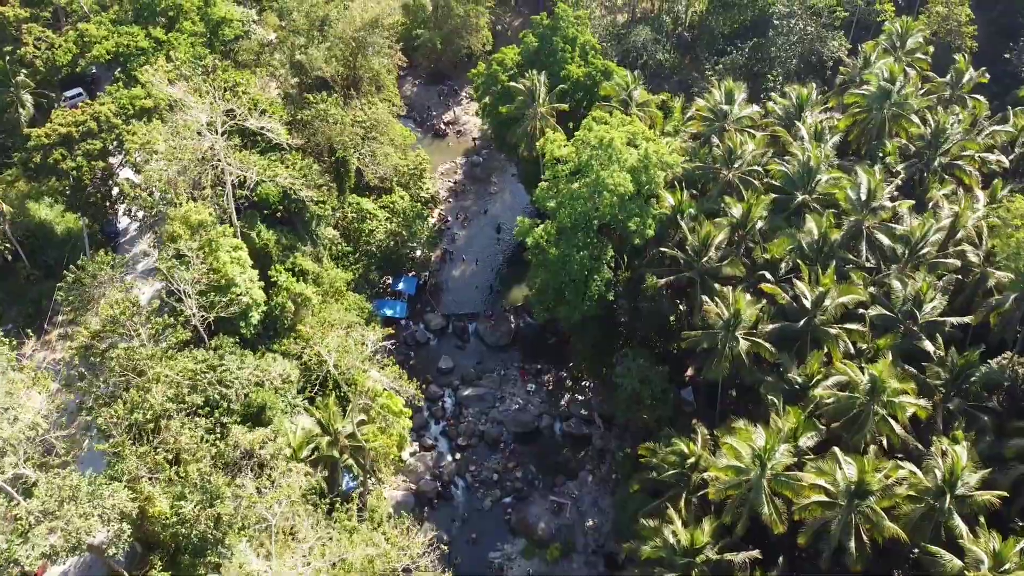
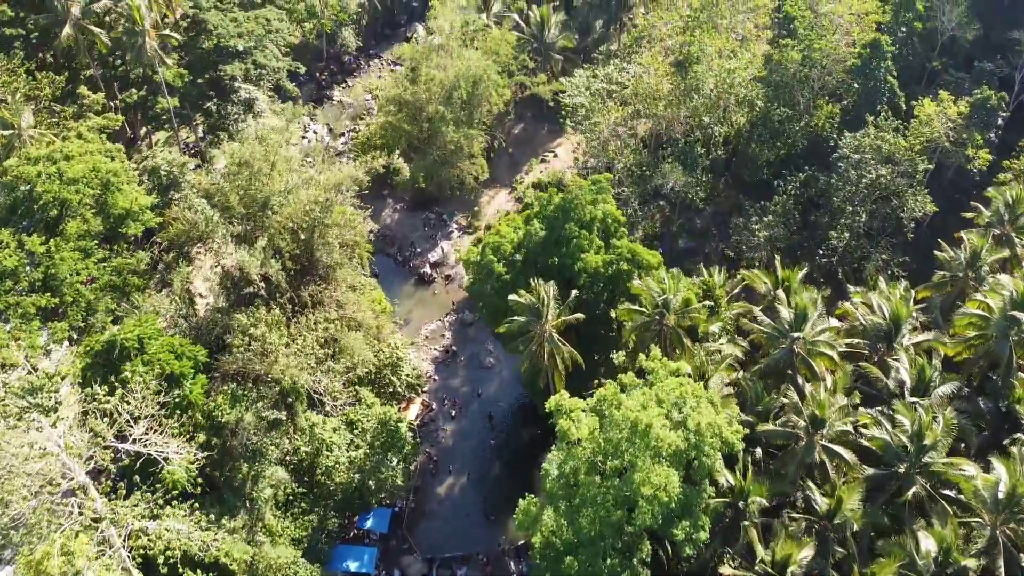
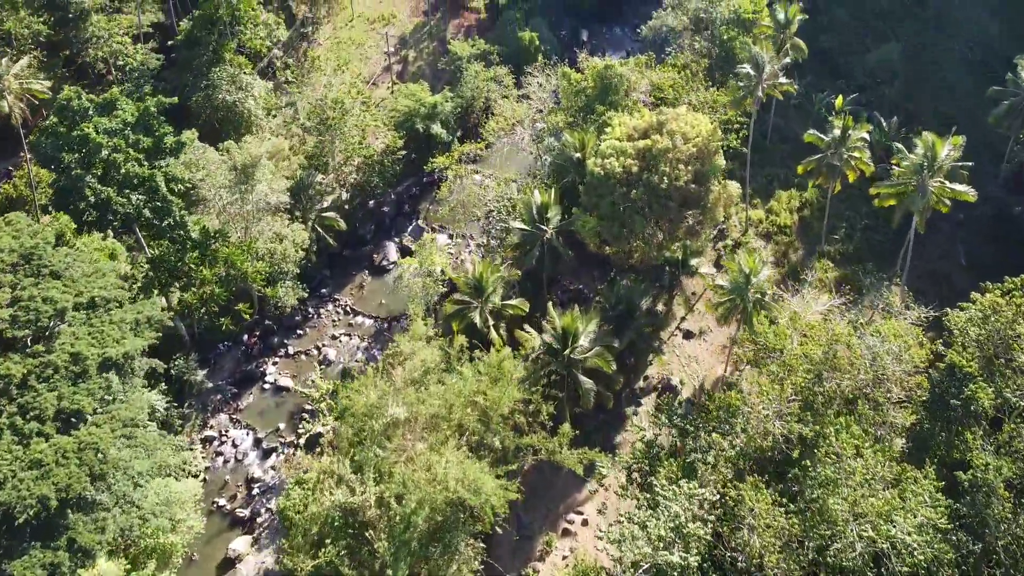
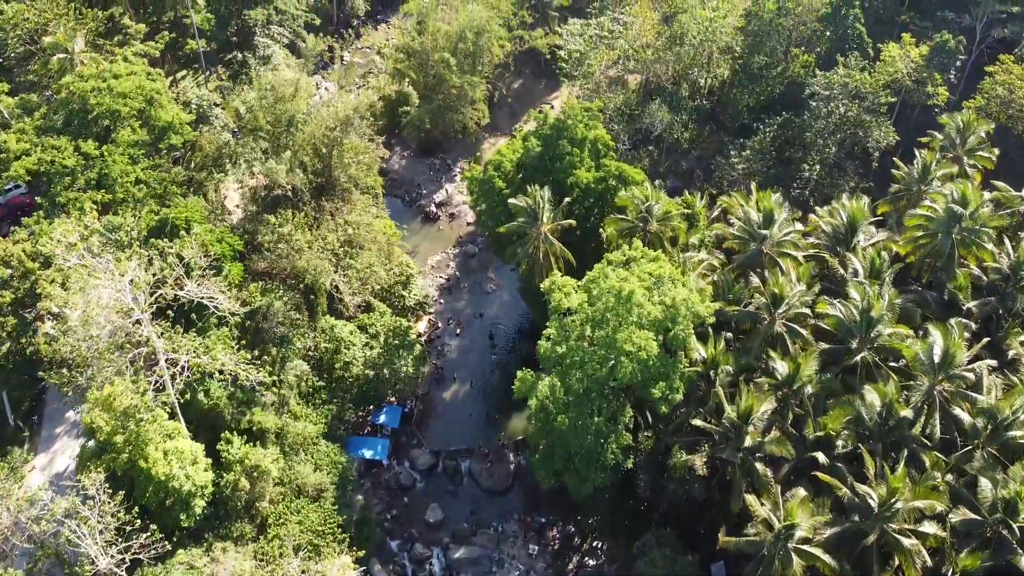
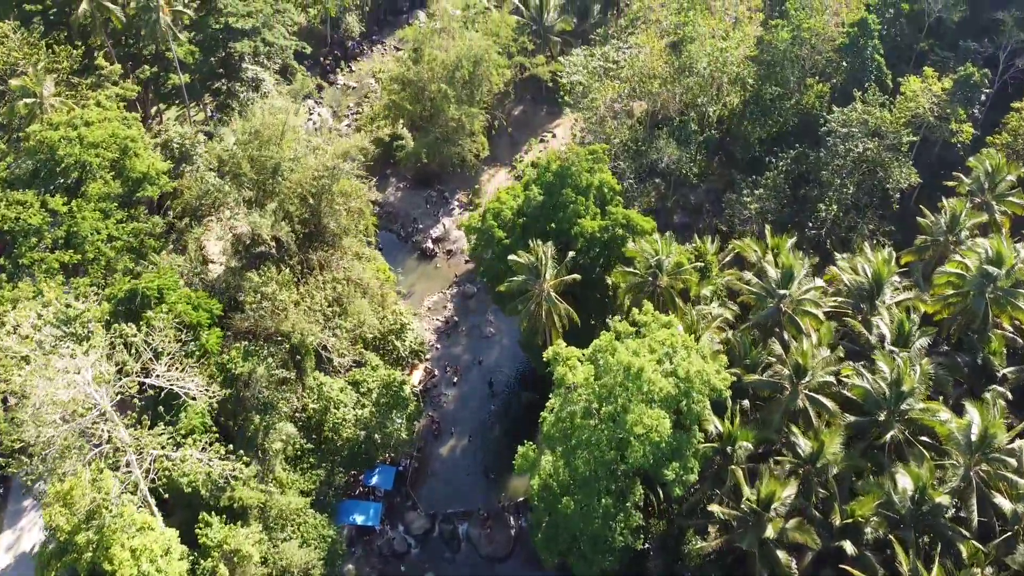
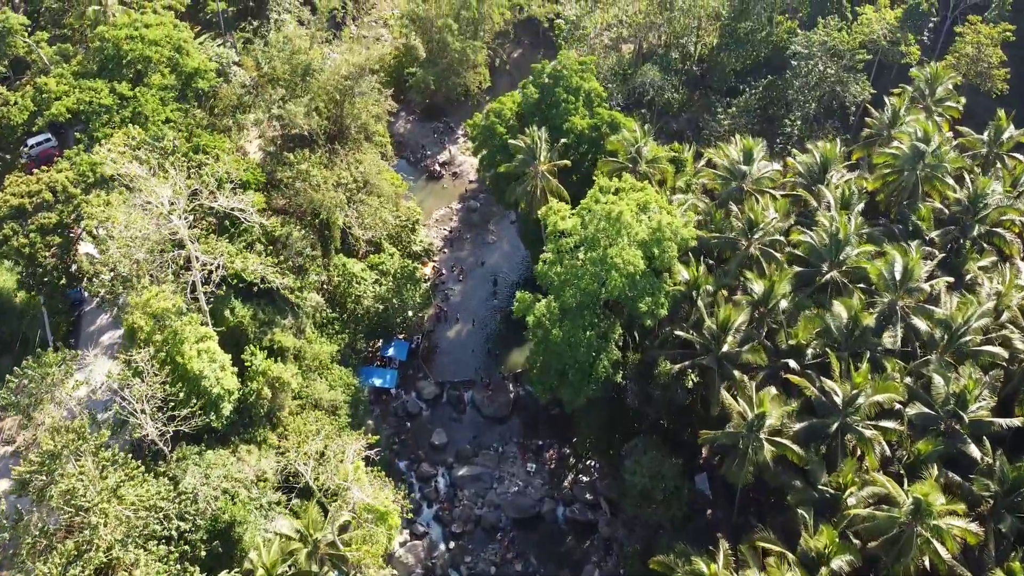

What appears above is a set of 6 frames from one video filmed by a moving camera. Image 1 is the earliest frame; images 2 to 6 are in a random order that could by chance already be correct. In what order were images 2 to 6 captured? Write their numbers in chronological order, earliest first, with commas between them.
6, 4, 5, 2, 3
